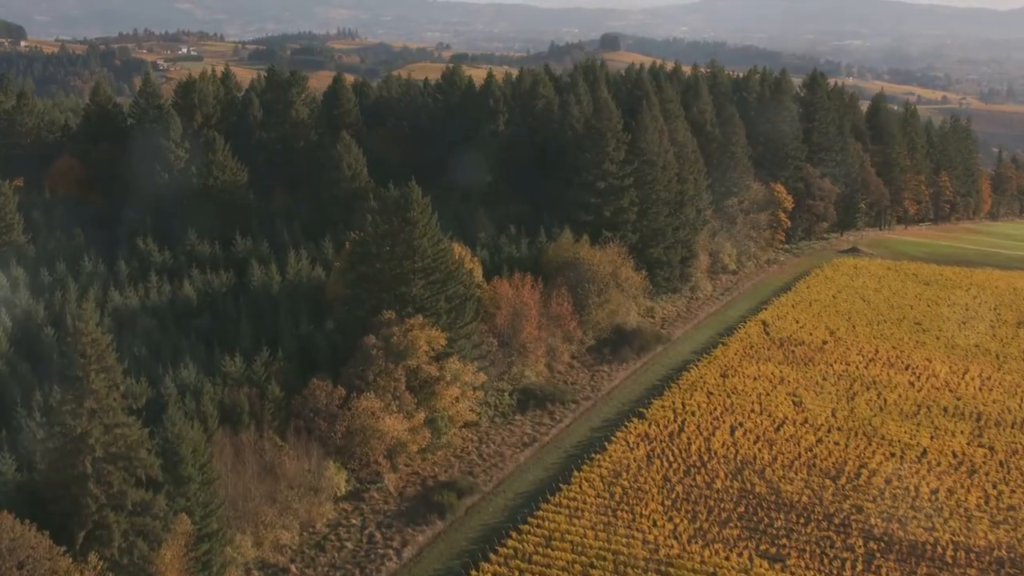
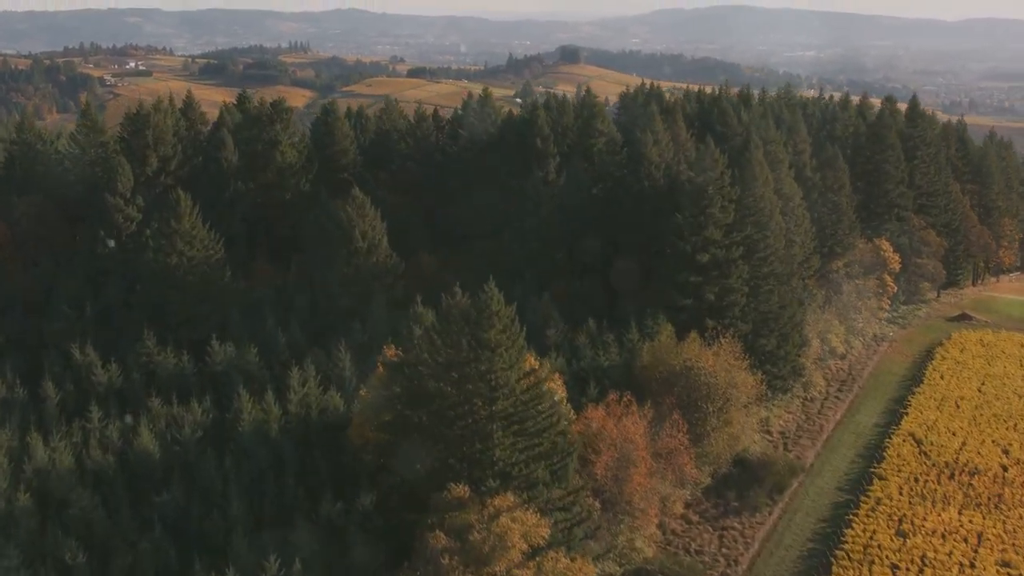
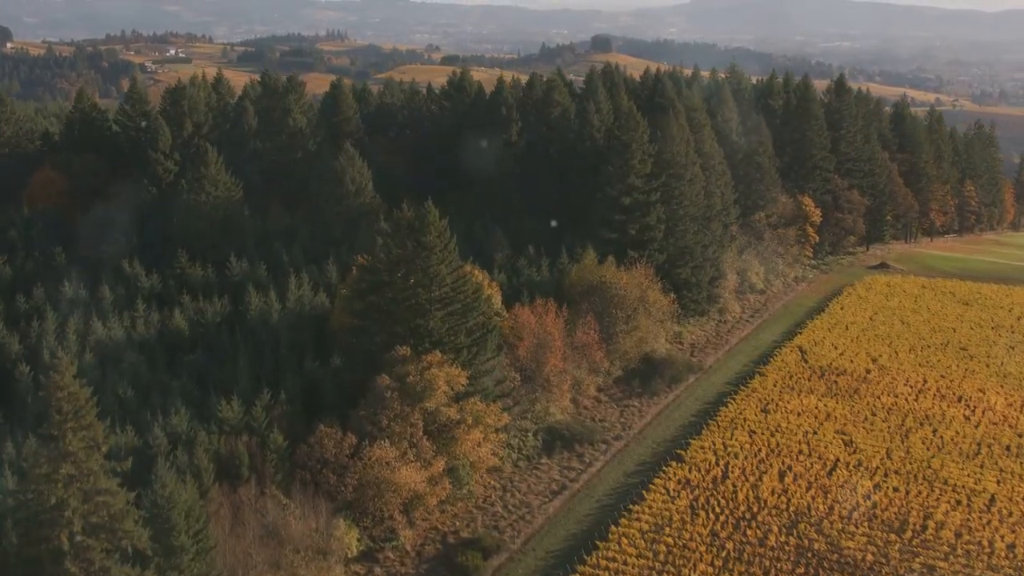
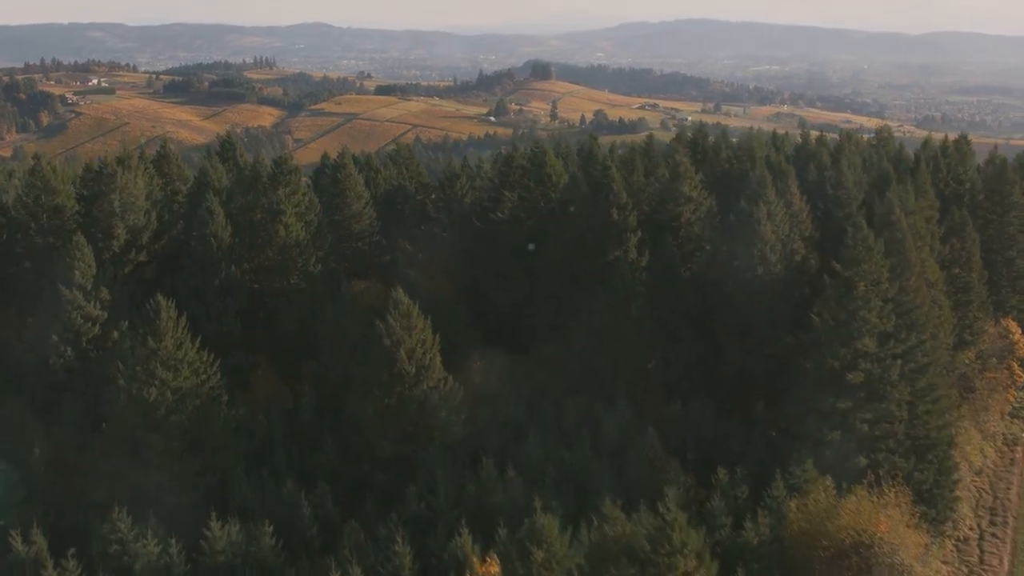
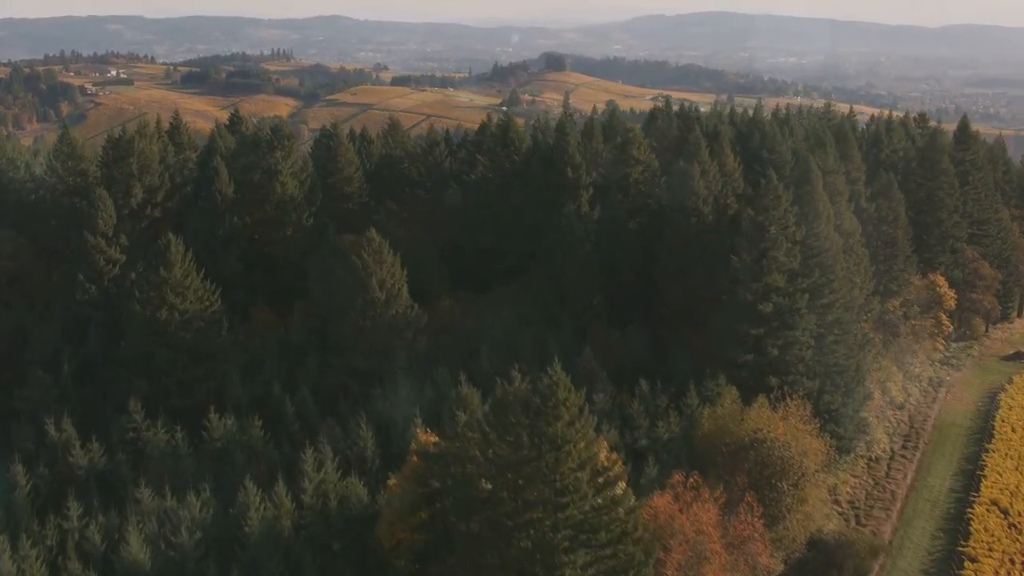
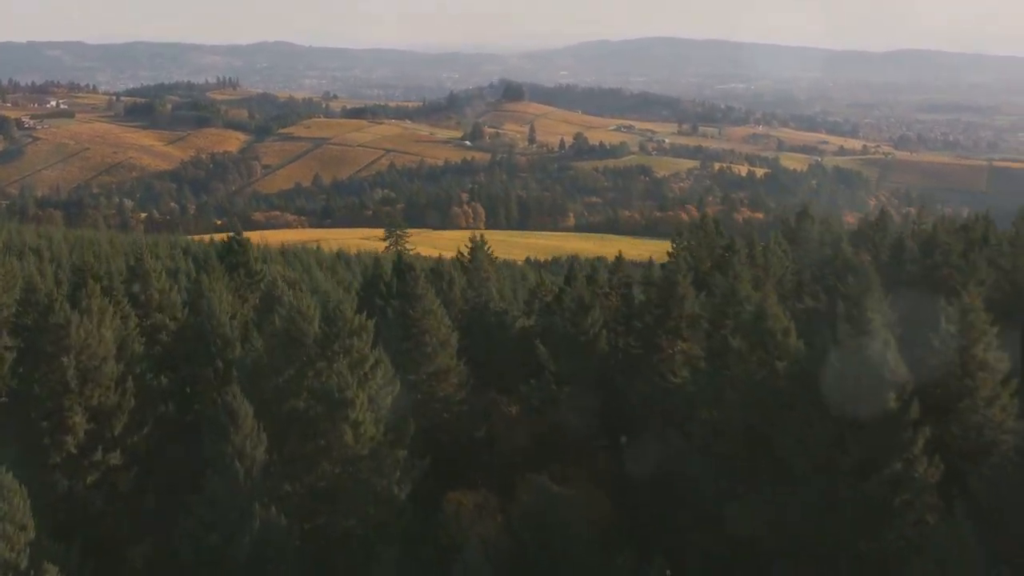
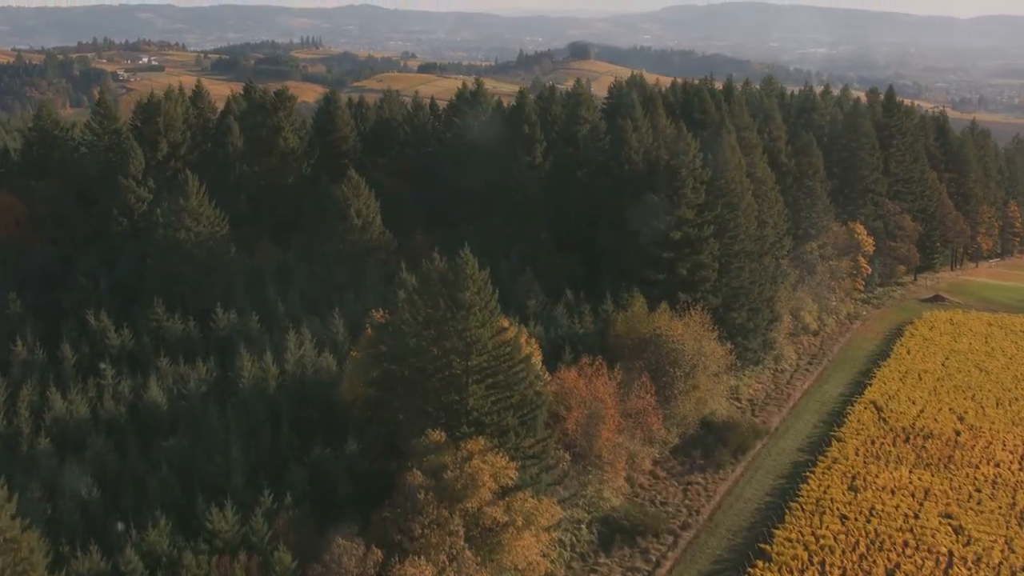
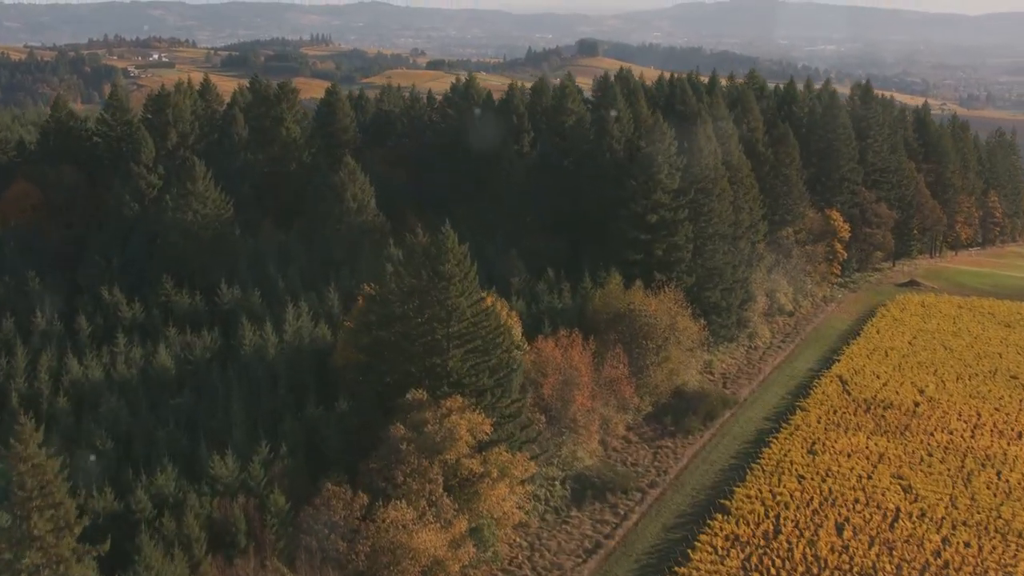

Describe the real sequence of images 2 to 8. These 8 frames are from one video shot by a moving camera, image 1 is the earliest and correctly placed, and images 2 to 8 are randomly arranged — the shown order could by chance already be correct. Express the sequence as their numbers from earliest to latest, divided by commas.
3, 8, 7, 2, 5, 4, 6
